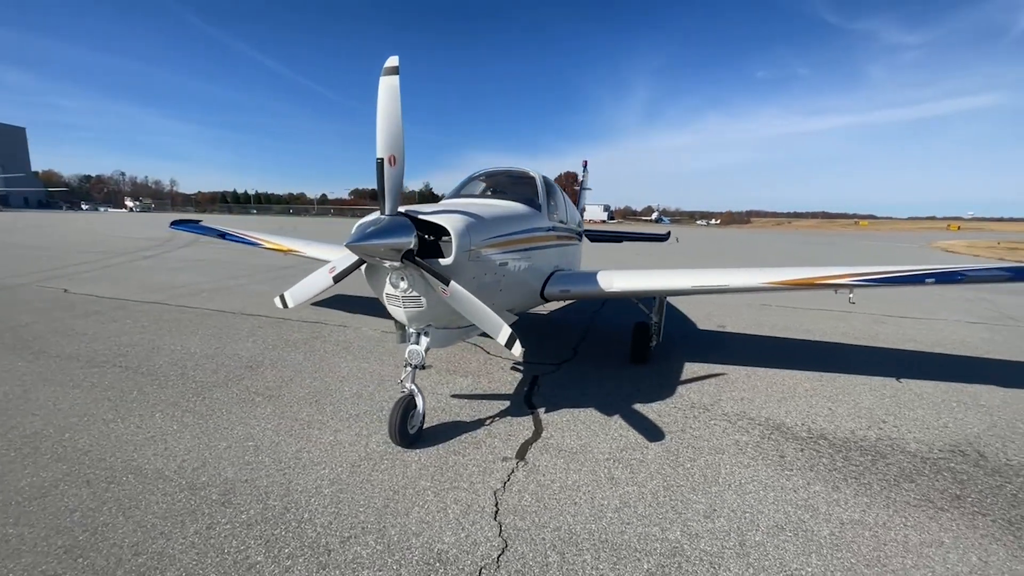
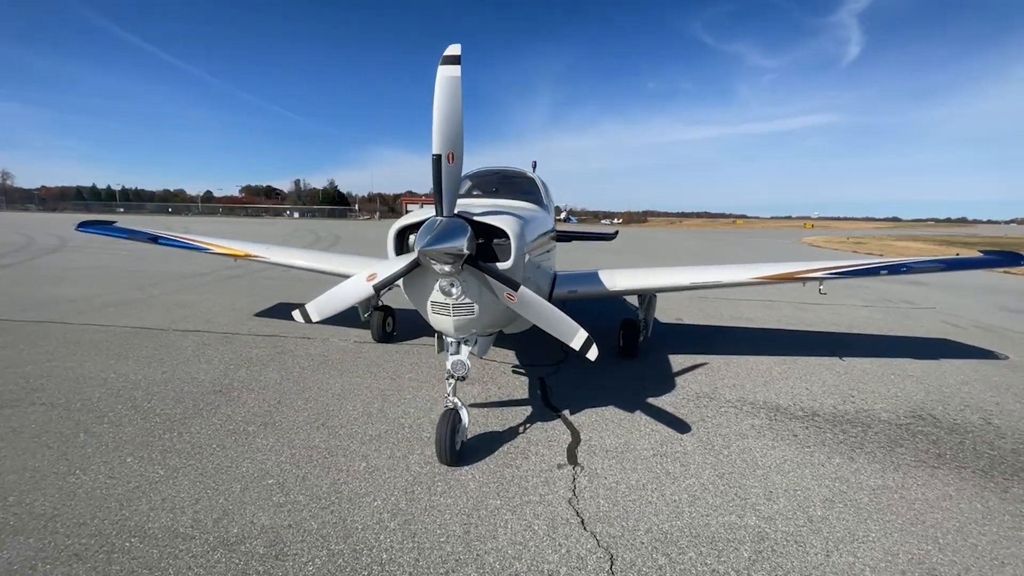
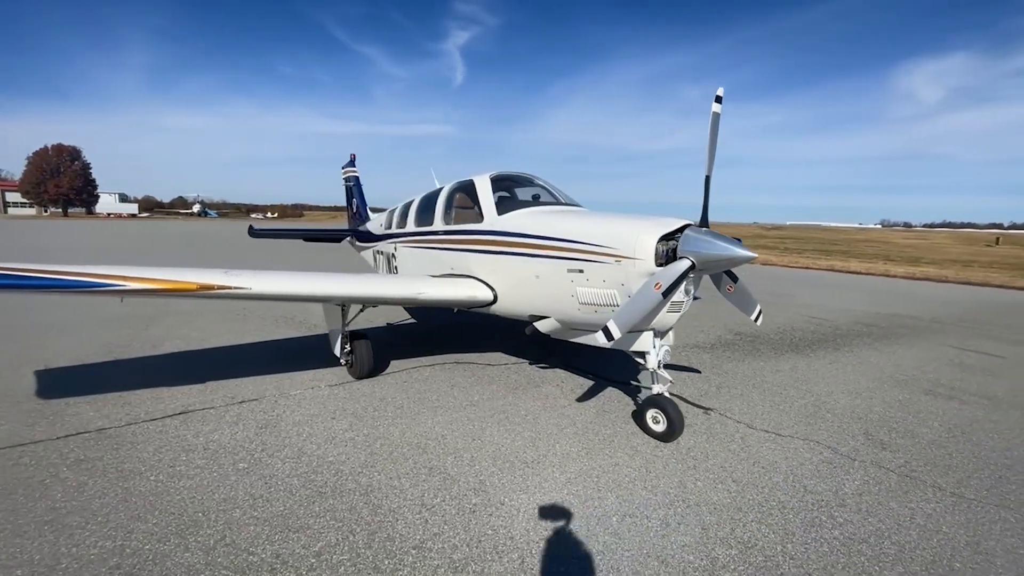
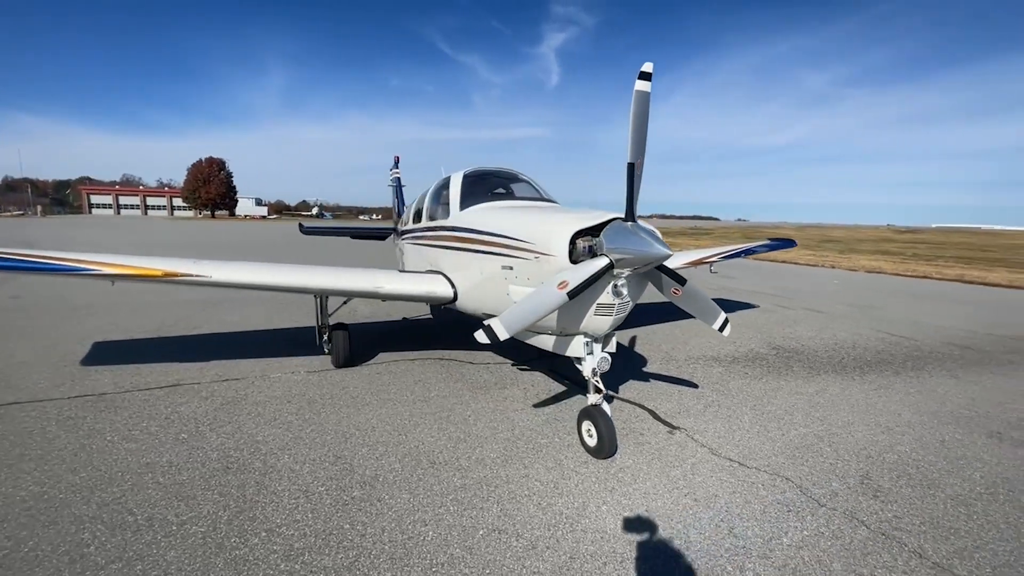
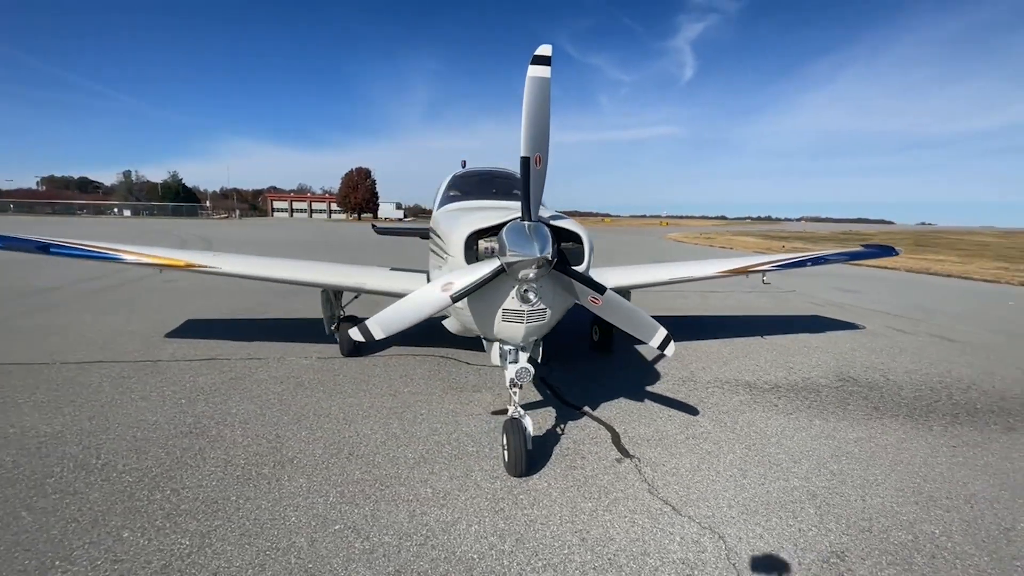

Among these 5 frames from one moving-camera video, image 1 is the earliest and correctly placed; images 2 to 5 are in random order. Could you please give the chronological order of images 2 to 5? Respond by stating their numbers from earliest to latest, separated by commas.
2, 5, 4, 3
